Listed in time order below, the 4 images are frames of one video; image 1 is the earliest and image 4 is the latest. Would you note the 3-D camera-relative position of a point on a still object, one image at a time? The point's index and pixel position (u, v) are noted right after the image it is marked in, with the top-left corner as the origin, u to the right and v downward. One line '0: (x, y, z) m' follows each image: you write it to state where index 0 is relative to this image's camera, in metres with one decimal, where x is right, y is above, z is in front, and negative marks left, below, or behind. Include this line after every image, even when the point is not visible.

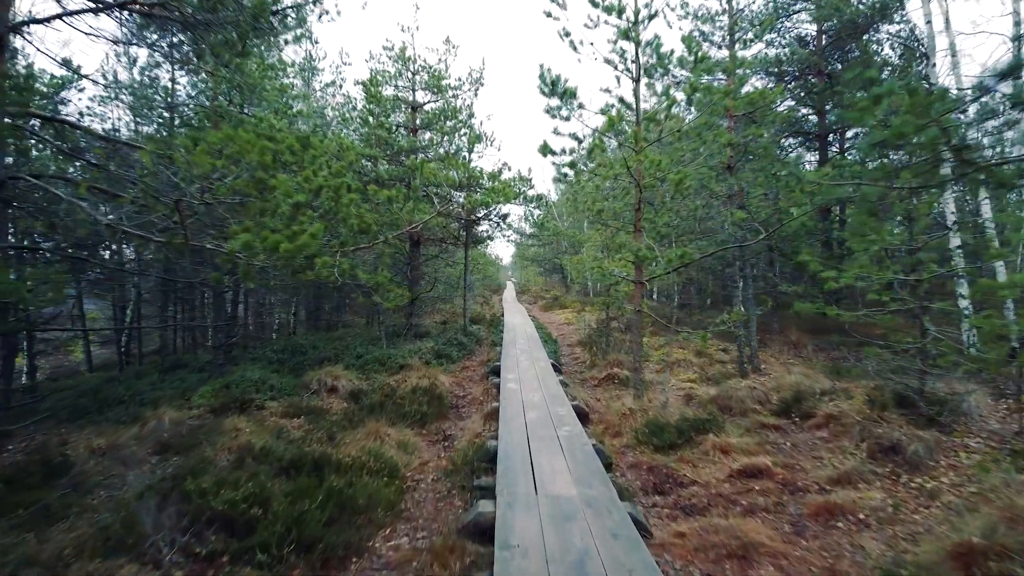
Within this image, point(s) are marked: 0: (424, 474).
0: (-0.6, -1.2, +5.3) m
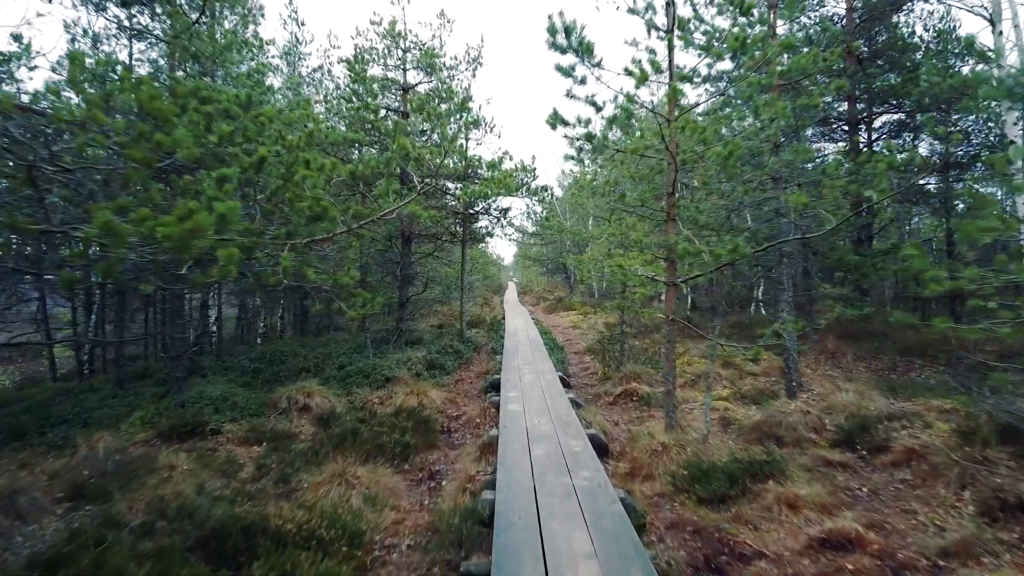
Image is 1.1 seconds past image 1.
0: (-0.6, -1.3, +4.0) m
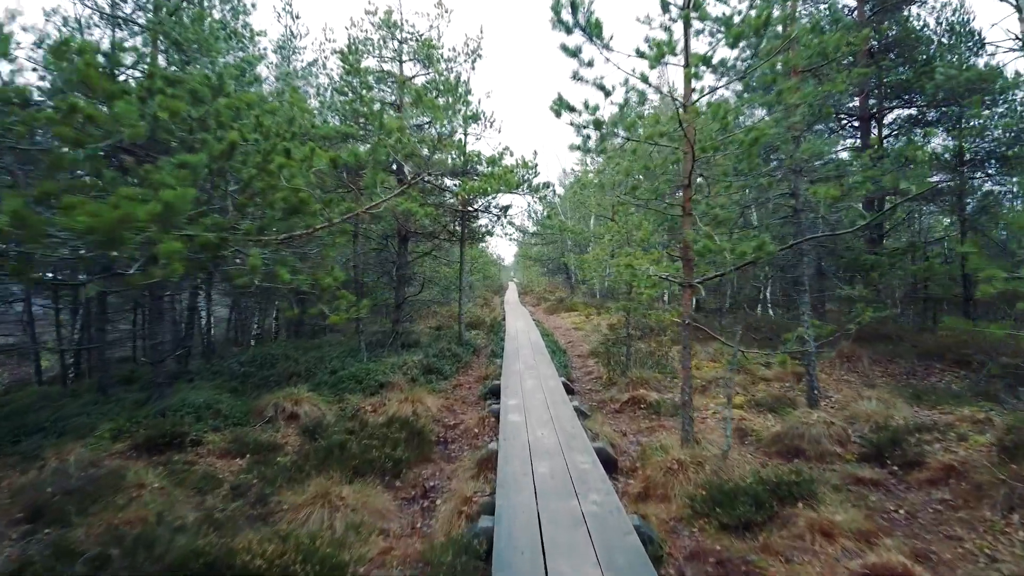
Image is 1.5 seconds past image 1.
0: (-0.6, -1.3, +3.5) m
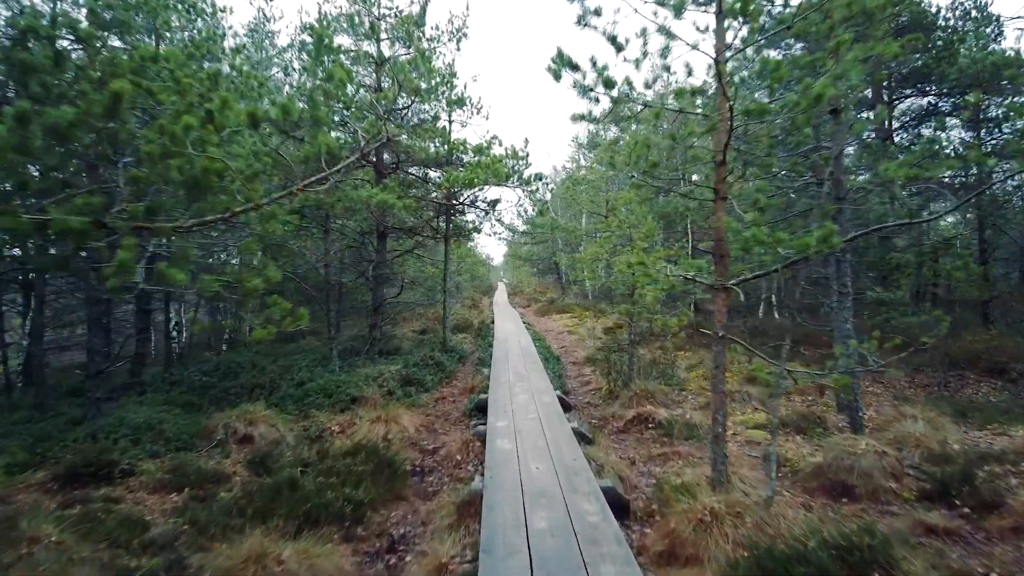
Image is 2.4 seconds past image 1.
0: (-0.6, -1.3, +2.6) m
